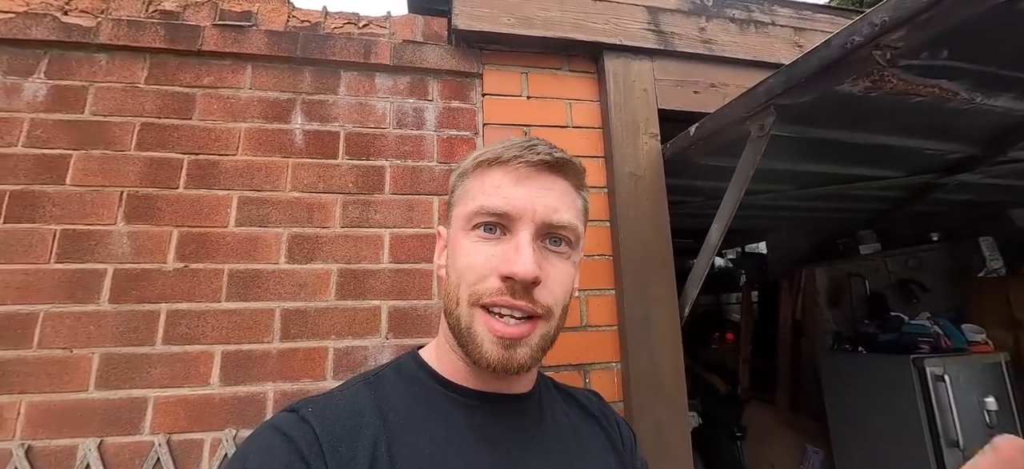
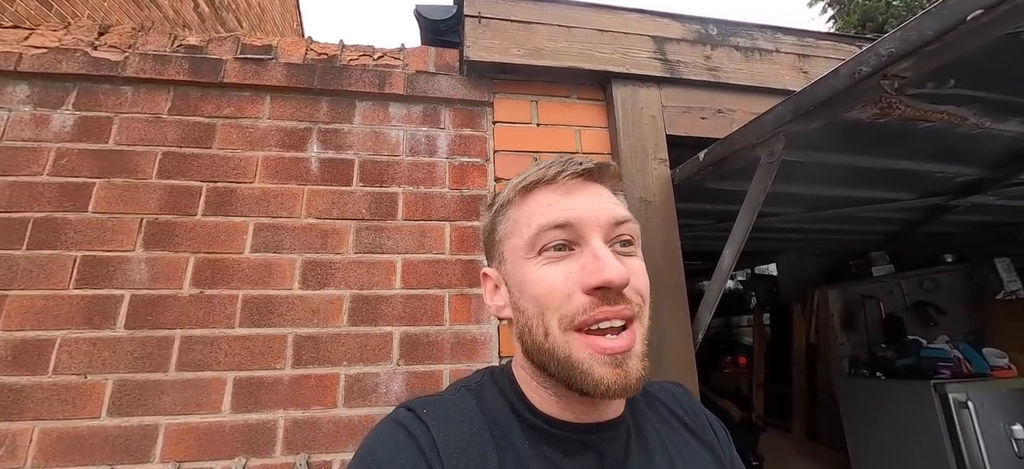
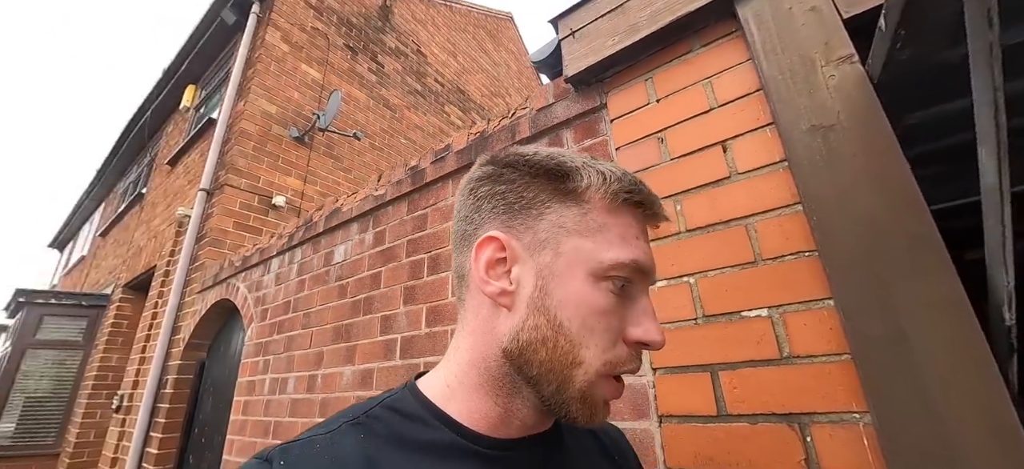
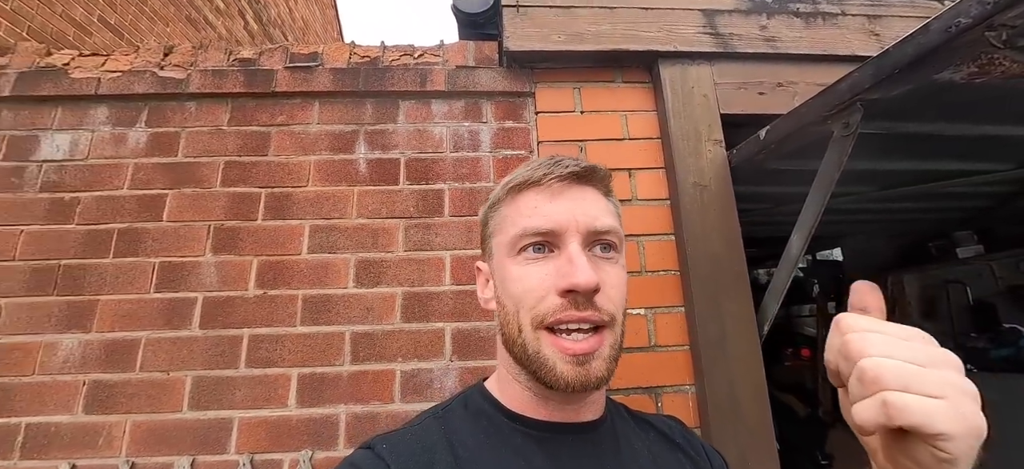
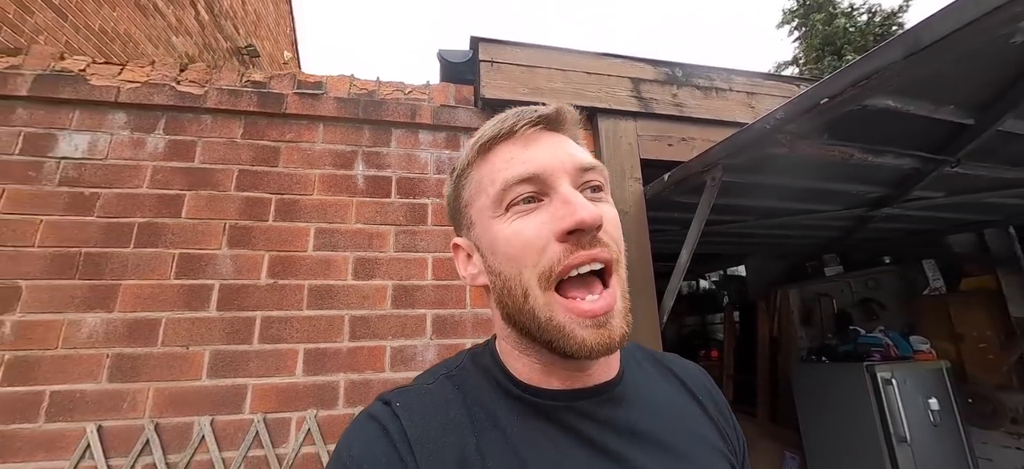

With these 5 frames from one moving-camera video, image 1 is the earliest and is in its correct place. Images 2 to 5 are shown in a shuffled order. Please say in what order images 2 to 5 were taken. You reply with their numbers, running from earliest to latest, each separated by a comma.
4, 3, 2, 5
